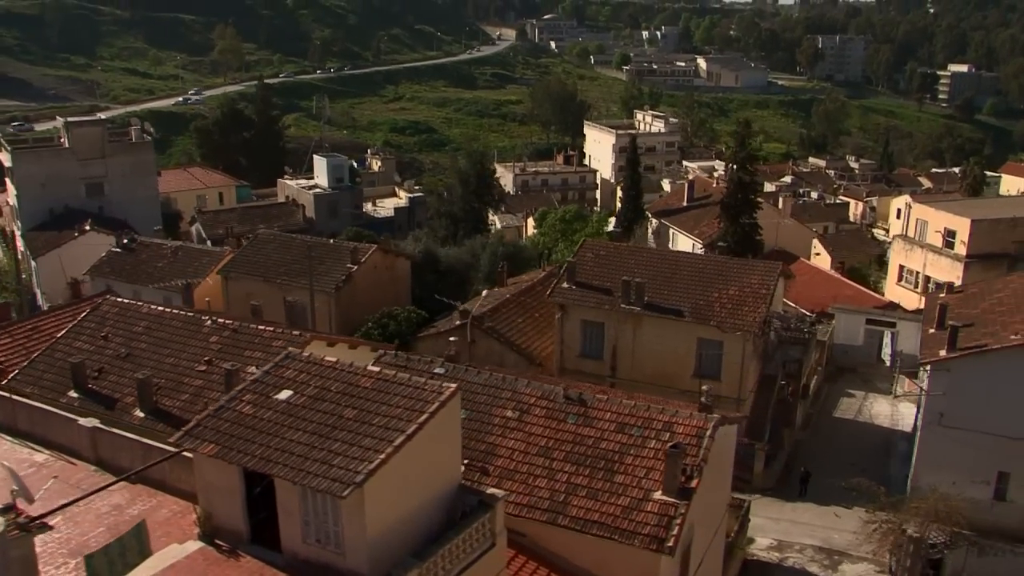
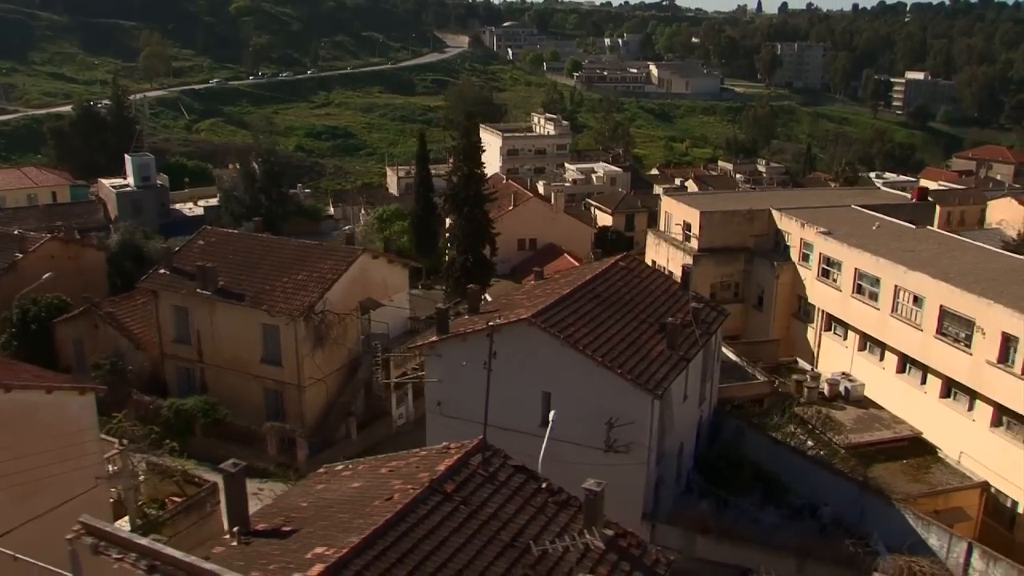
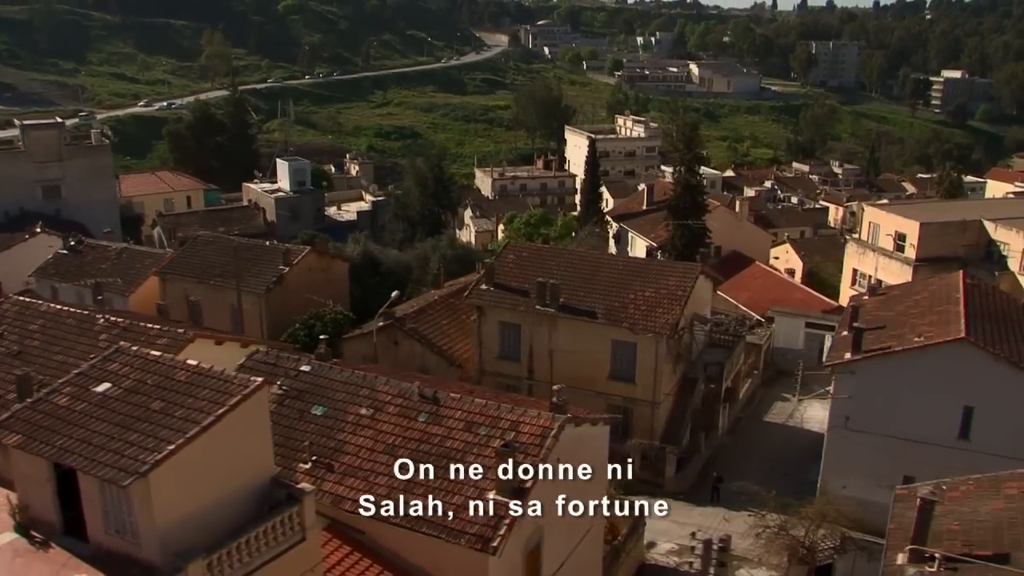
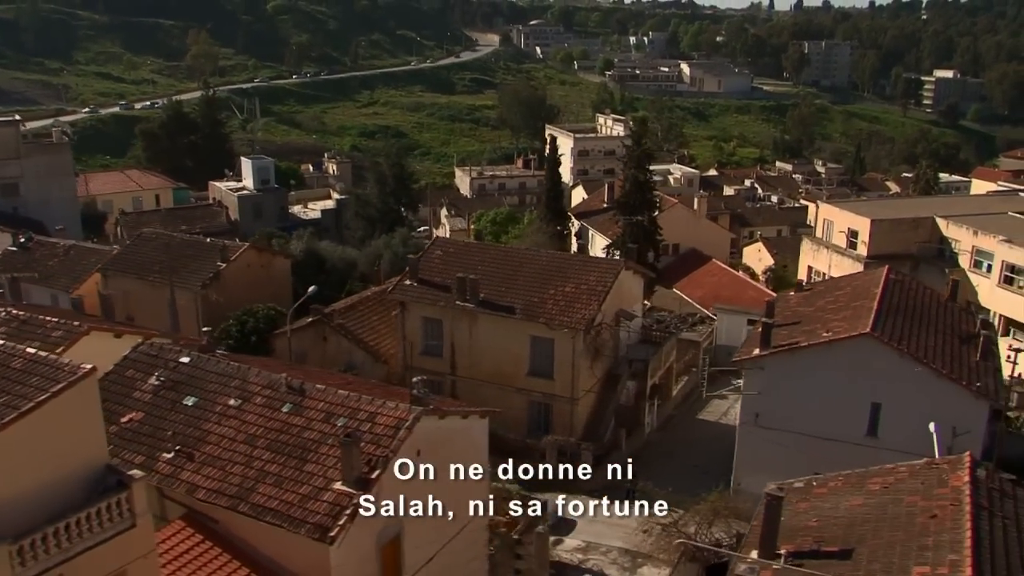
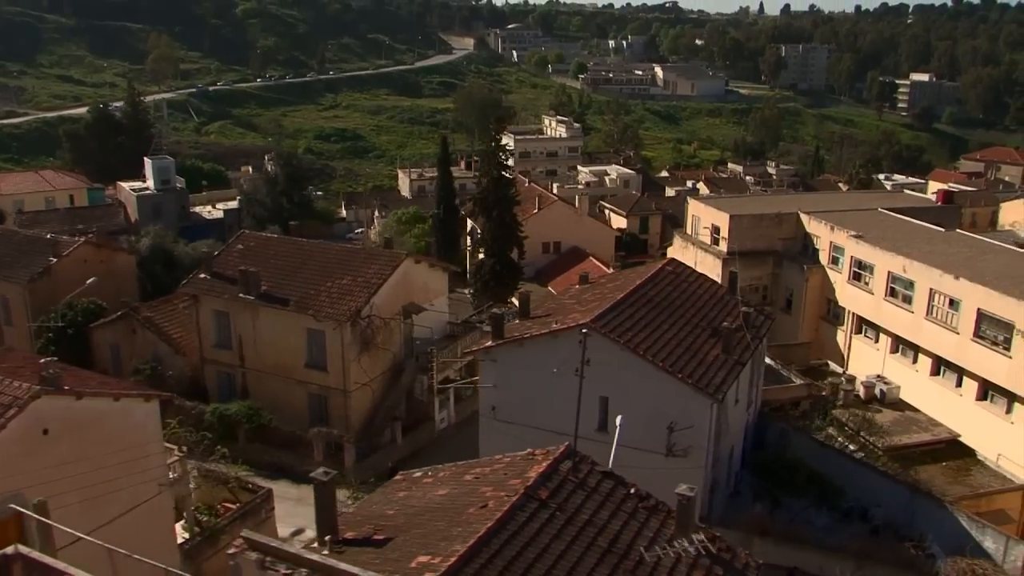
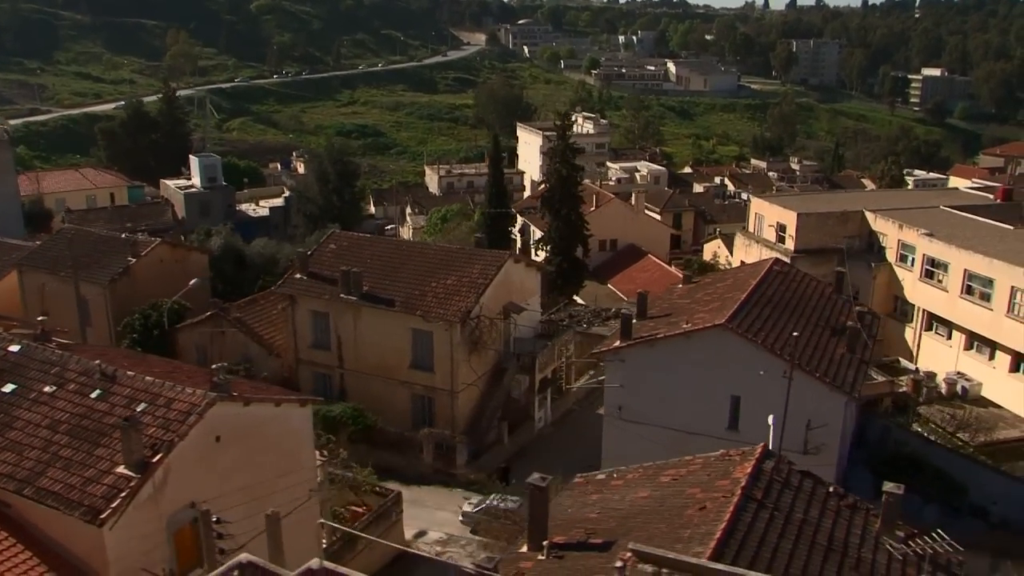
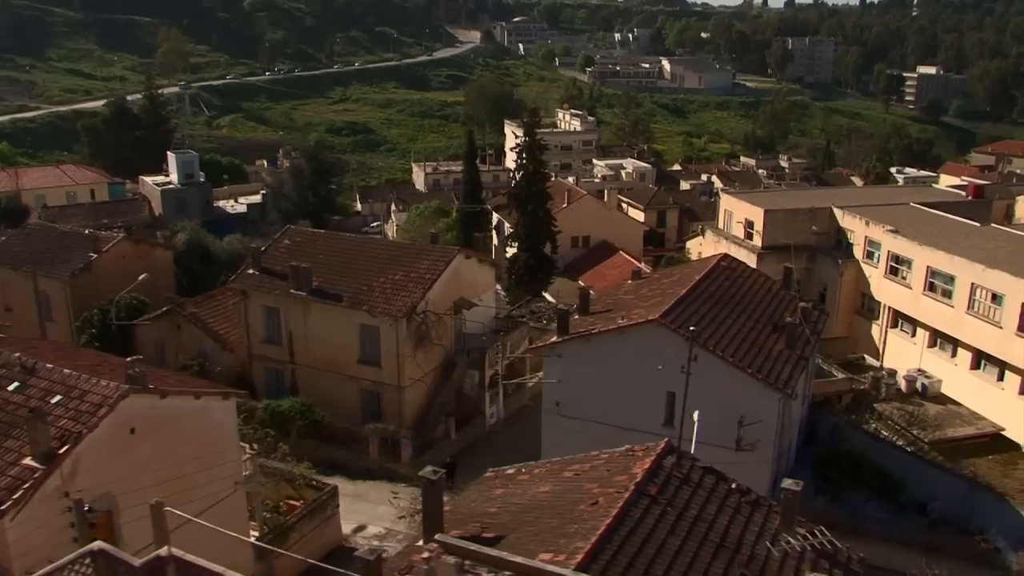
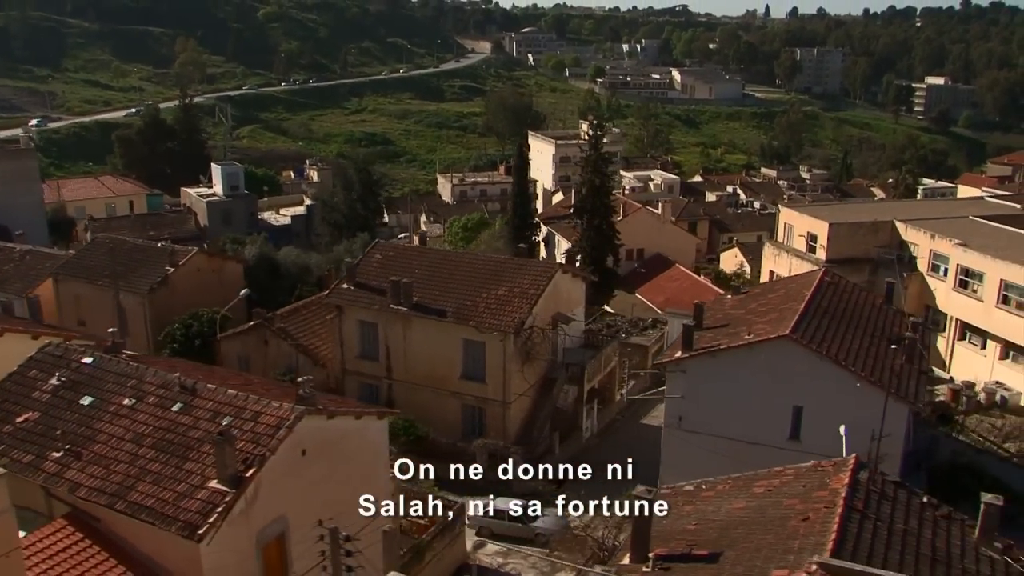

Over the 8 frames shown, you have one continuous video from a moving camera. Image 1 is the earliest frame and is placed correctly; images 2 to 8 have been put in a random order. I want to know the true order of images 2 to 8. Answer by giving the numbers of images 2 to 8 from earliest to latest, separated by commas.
3, 4, 8, 6, 7, 5, 2
